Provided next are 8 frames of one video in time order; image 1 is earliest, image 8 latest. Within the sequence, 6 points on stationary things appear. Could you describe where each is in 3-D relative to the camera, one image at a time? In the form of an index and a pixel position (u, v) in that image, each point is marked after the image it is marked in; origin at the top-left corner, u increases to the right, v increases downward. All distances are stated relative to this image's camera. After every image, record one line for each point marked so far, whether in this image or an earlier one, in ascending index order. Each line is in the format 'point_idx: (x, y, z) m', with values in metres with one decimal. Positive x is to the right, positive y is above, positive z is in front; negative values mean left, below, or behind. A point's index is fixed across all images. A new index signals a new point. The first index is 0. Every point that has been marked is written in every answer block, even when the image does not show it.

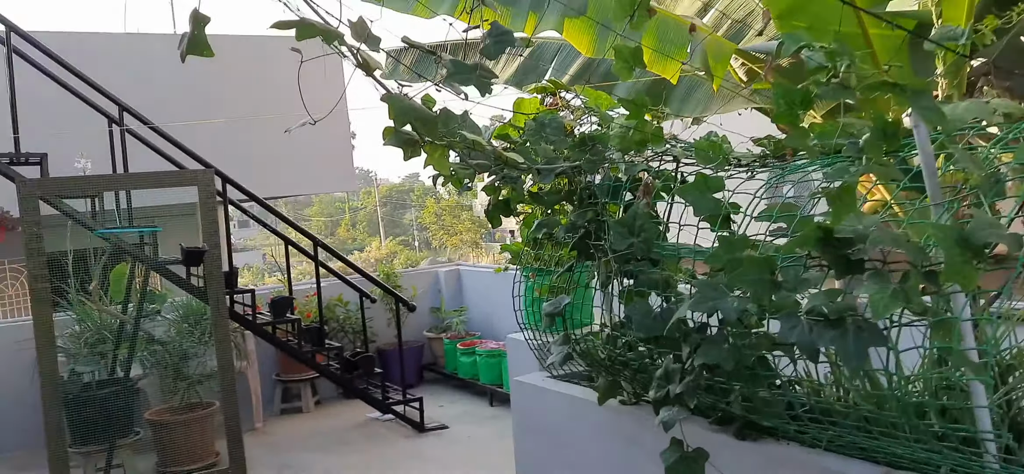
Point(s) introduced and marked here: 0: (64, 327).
0: (-2.1, -0.4, +3.7) m
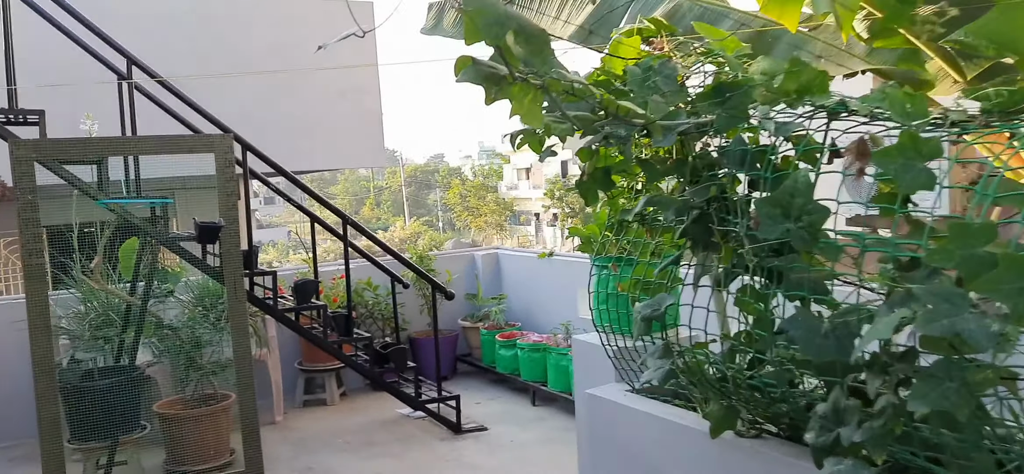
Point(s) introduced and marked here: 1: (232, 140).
0: (-1.8, -0.3, +3.3) m
1: (-1.2, +0.4, +3.5) m
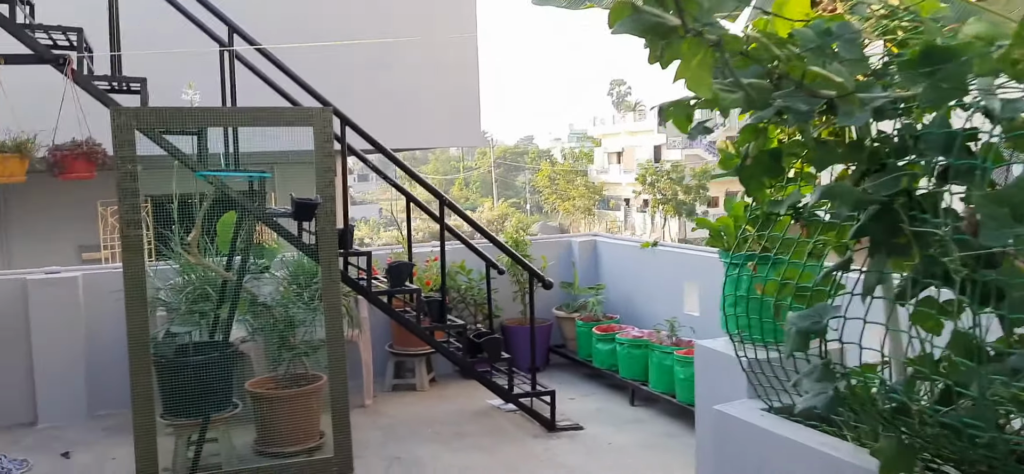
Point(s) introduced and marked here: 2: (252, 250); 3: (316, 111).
0: (-1.4, -0.2, +3.3) m
1: (-0.8, +0.5, +3.4) m
2: (-1.1, 0.0, +3.4) m
3: (-0.8, +0.5, +3.4) m
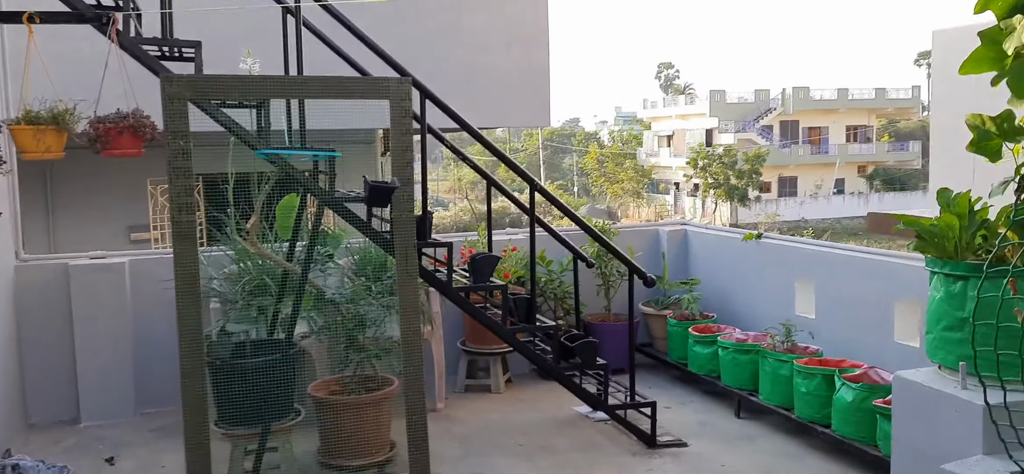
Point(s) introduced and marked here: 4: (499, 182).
0: (-1.1, -0.1, +2.9) m
1: (-0.4, +0.6, +3.0) m
2: (-0.7, 0.0, +3.0) m
3: (-0.4, +0.6, +2.9) m
4: (-0.1, +0.3, +3.7) m
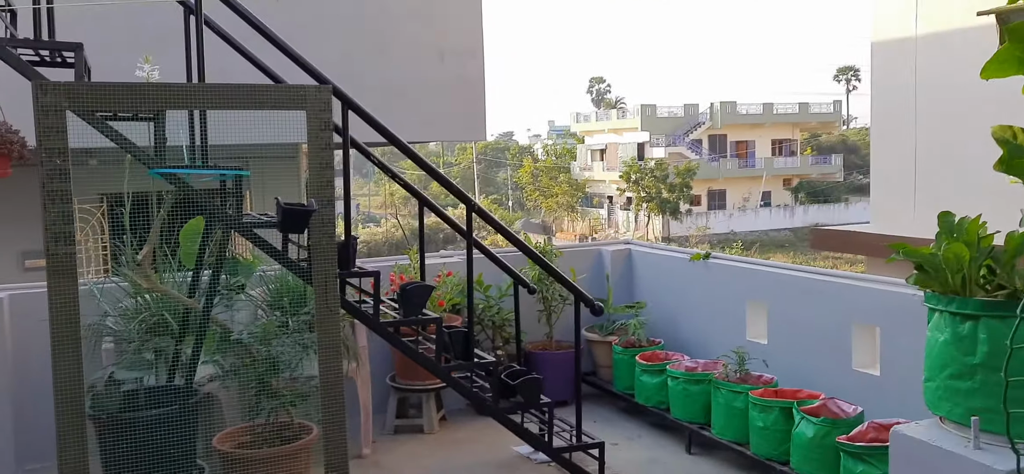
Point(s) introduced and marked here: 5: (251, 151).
0: (-1.3, -0.2, +2.5) m
1: (-0.6, +0.5, +2.6) m
2: (-0.9, -0.1, +2.6) m
3: (-0.7, +0.5, +2.6) m
4: (-0.3, +0.1, +3.4) m
5: (-0.8, +0.3, +2.6) m
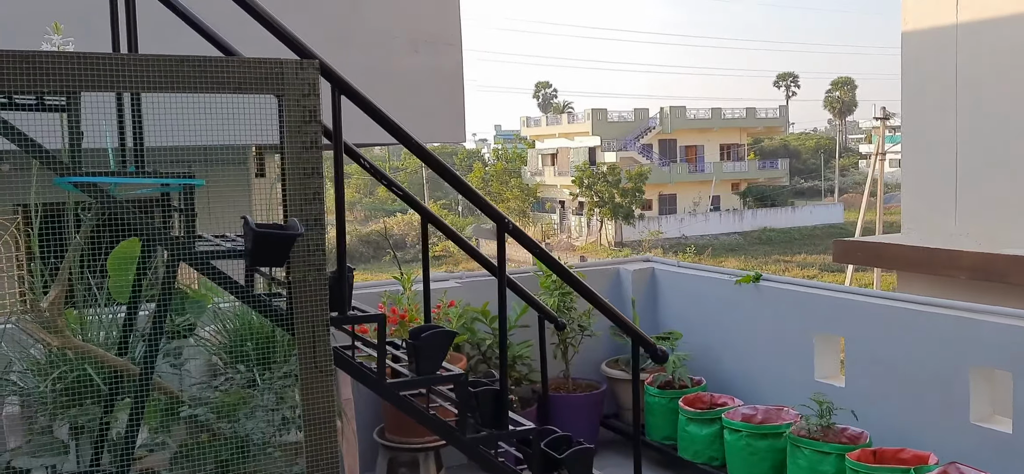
0: (-1.1, -0.3, +1.7) m
1: (-0.5, +0.4, +1.9) m
2: (-0.8, -0.2, +1.8) m
3: (-0.5, +0.4, +1.9) m
4: (-0.2, +0.1, +2.6) m
5: (-0.7, +0.2, +1.8) m
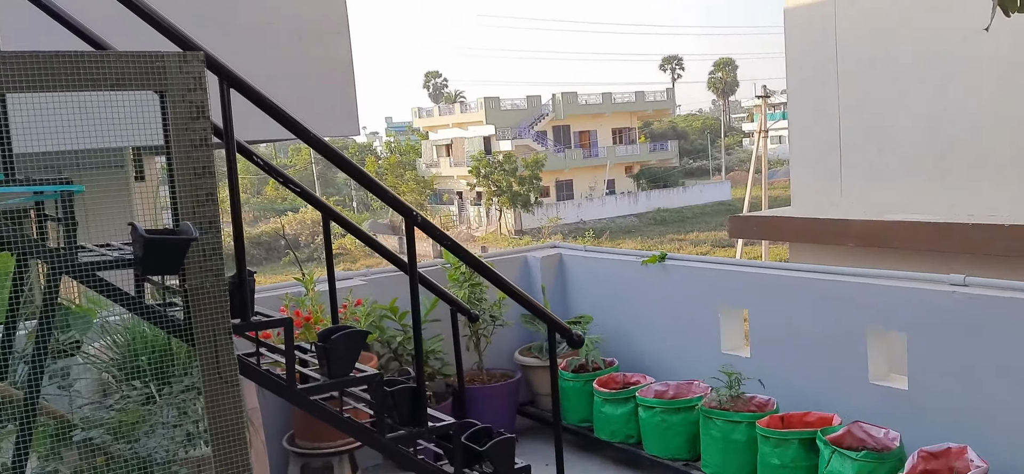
0: (-1.3, -0.3, +1.5) m
1: (-0.7, +0.4, +1.8) m
2: (-1.0, -0.2, +1.7) m
3: (-0.7, +0.4, +1.7) m
4: (-0.5, +0.1, +2.5) m
5: (-0.9, +0.2, +1.7) m
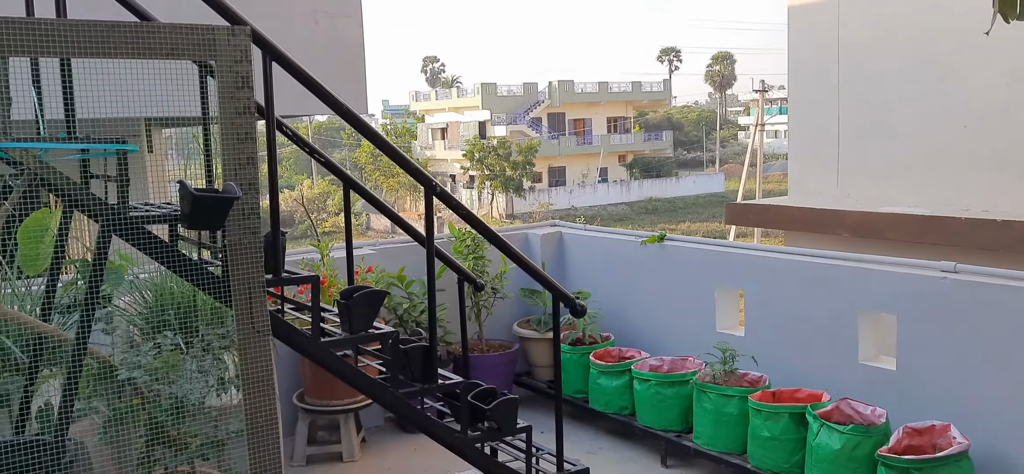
0: (-1.2, -0.2, +1.6) m
1: (-0.6, +0.5, +1.9) m
2: (-0.9, -0.1, +1.8) m
3: (-0.7, +0.5, +1.8) m
4: (-0.5, +0.2, +2.6) m
5: (-0.8, +0.3, +1.8) m
